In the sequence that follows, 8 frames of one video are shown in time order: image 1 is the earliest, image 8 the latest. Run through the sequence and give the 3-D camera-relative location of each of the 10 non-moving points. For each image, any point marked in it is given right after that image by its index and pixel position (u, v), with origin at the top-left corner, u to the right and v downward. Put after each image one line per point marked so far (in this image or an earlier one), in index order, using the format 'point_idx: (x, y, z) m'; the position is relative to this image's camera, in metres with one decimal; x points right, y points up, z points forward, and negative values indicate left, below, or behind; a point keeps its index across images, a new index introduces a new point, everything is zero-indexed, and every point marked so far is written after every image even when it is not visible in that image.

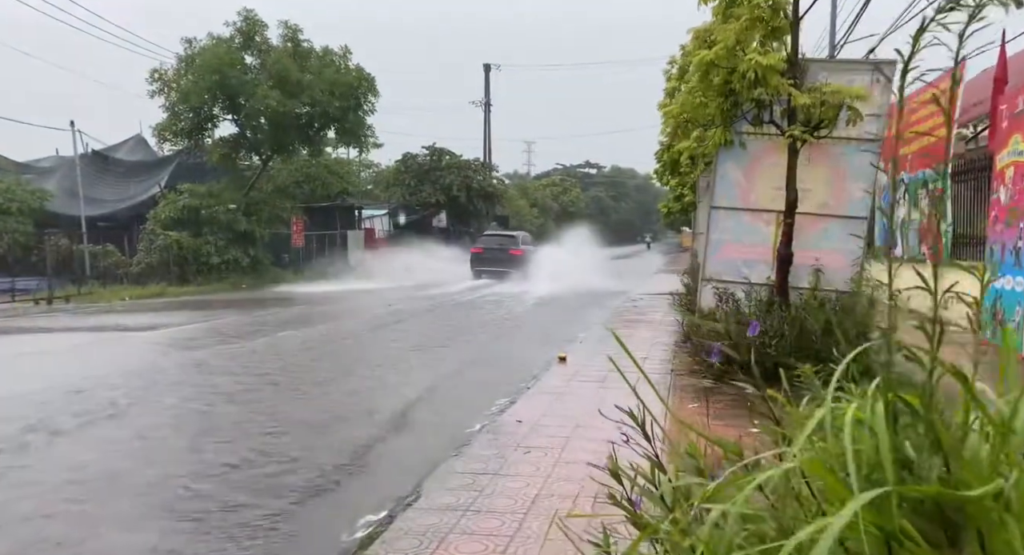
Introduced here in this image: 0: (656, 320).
0: (+2.5, -0.7, +13.7) m
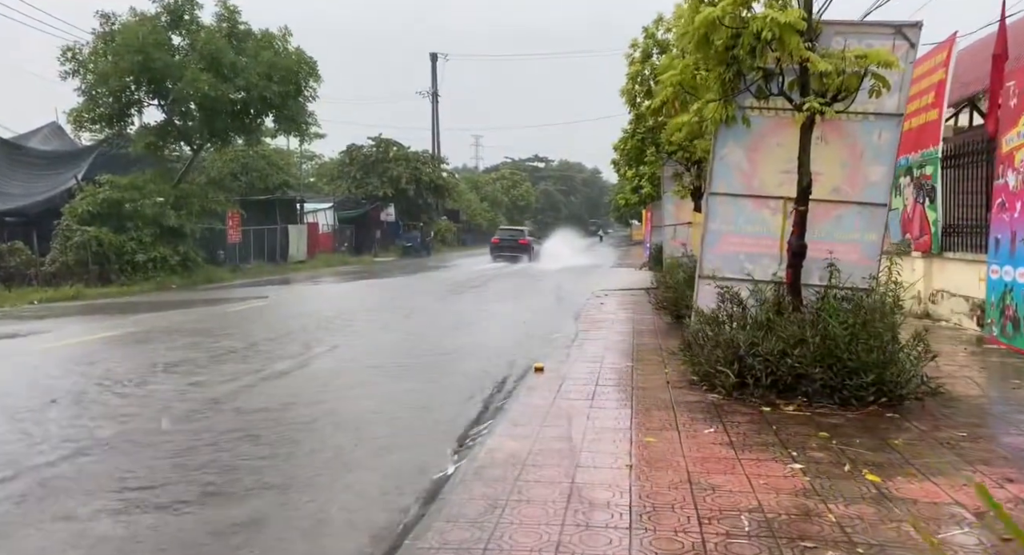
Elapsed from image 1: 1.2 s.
0: (+1.8, -0.6, +12.7) m
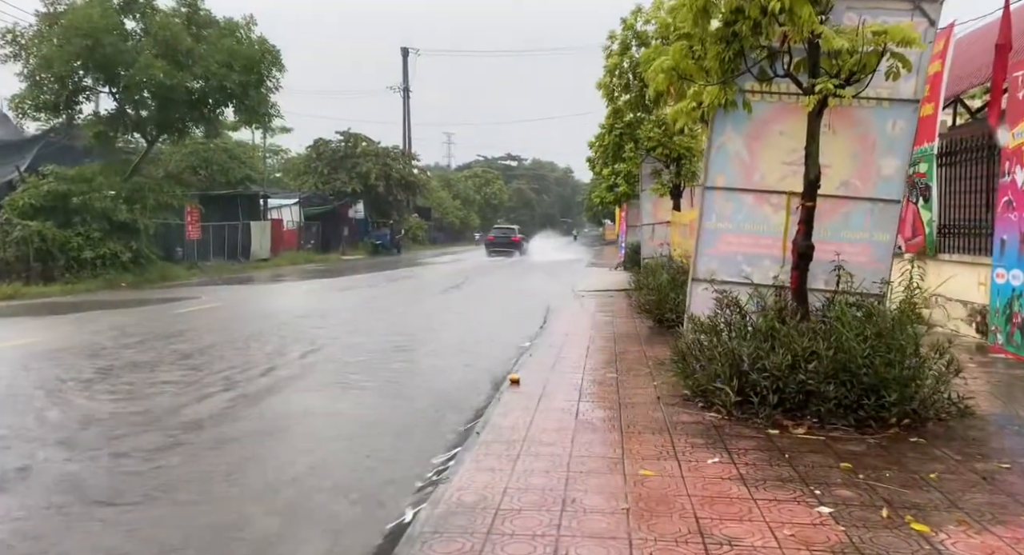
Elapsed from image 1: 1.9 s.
0: (+1.4, -0.7, +12.0) m
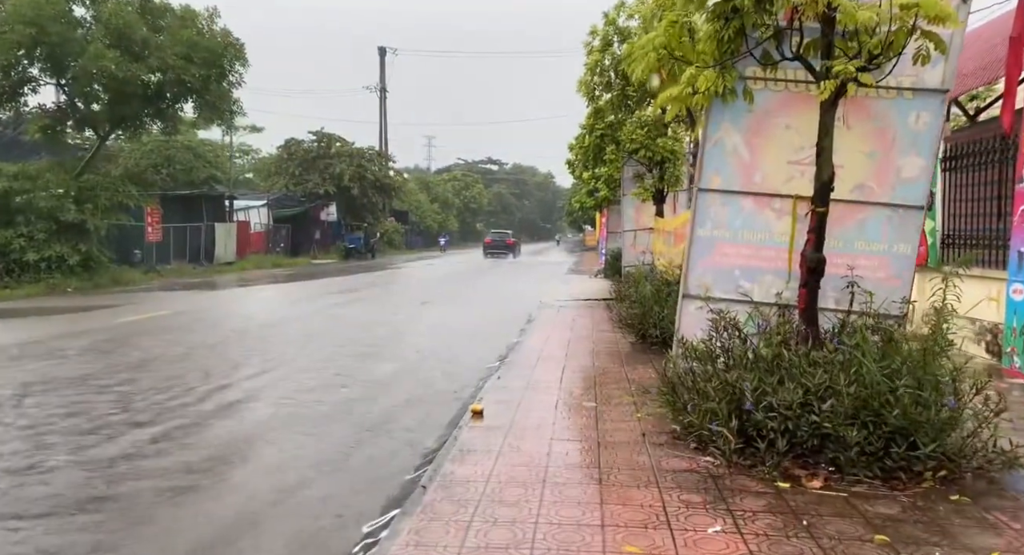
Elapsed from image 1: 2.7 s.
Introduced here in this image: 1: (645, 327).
0: (+1.0, -0.8, +11.1) m
1: (+1.6, -0.6, +9.6) m
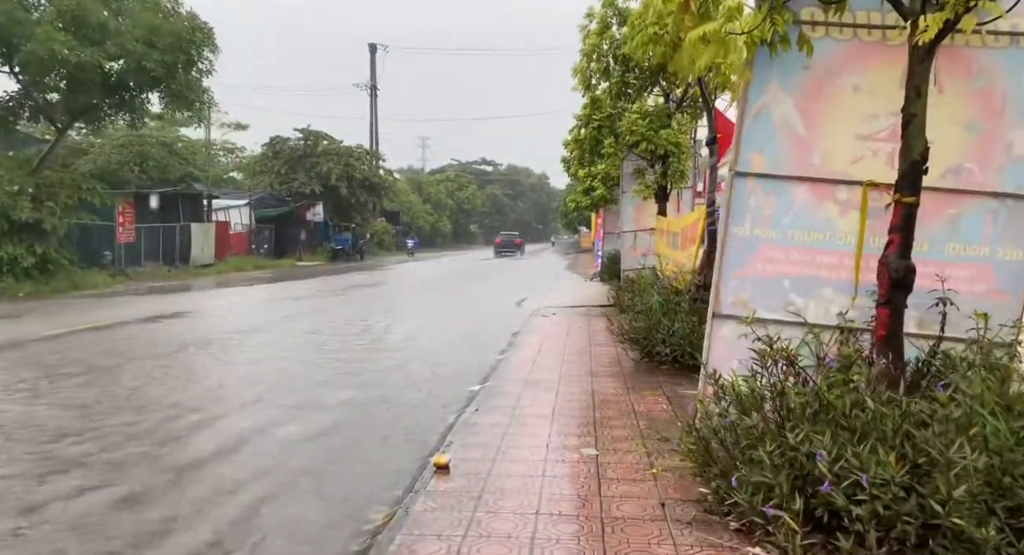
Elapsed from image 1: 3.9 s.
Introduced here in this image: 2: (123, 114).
0: (+0.8, -0.9, +9.7) m
1: (+1.5, -0.7, +8.2) m
2: (-8.4, +3.5, +17.2) m
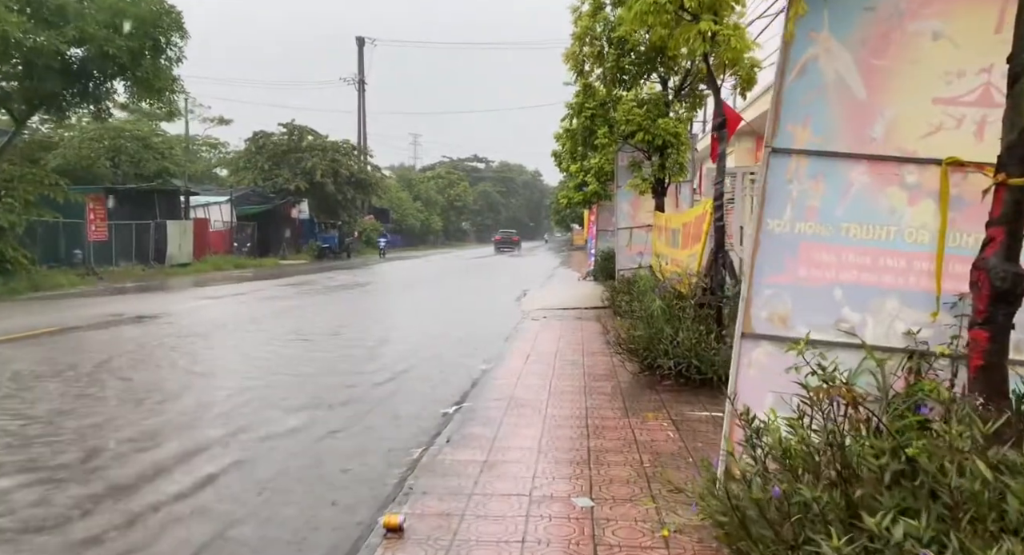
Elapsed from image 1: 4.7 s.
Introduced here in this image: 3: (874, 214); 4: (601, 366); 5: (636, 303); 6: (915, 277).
0: (+0.6, -0.9, +8.8) m
1: (+1.3, -0.7, +7.3) m
2: (-8.7, +3.5, +16.1) m
3: (+1.4, +0.3, +3.1) m
4: (+0.9, -0.9, +8.2) m
5: (+1.3, -0.3, +8.2) m
6: (+1.6, 0.0, +3.1) m
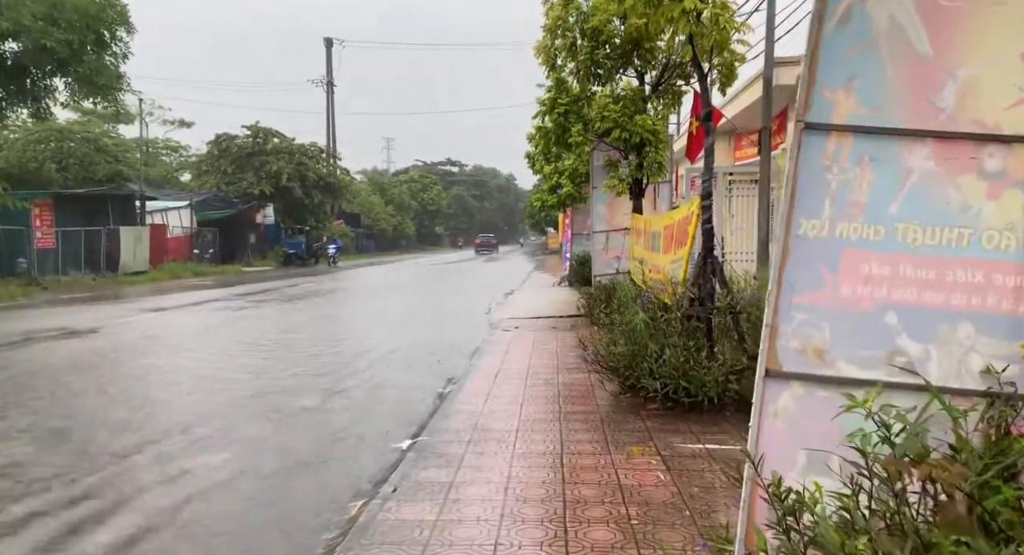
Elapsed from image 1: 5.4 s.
0: (+0.3, -1.0, +8.0) m
1: (+1.0, -0.8, +6.5) m
2: (-9.3, +3.3, +15.0) m
3: (+1.2, +0.2, +2.3) m
4: (+0.6, -1.0, +7.4) m
5: (+1.0, -0.4, +7.4) m
6: (+1.4, 0.0, +2.3) m
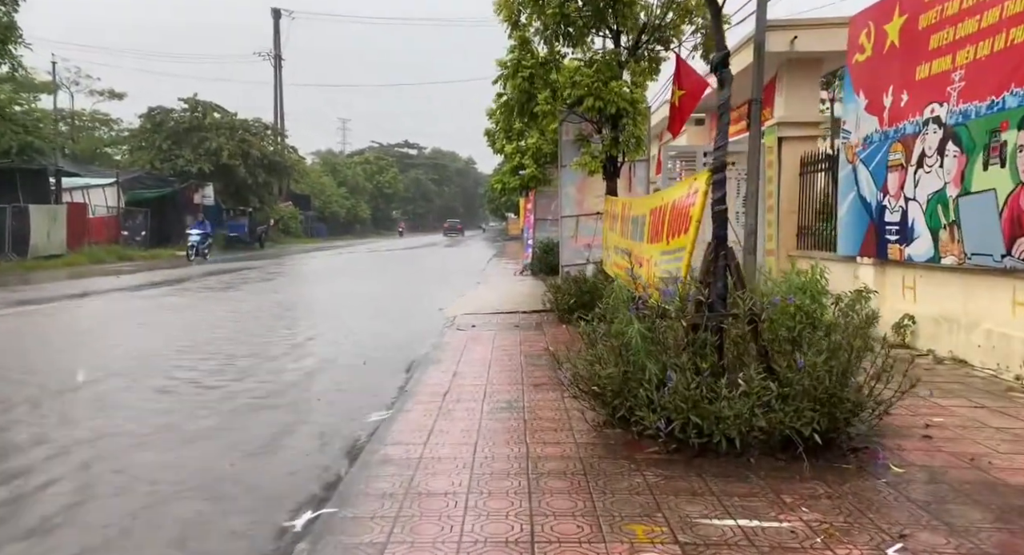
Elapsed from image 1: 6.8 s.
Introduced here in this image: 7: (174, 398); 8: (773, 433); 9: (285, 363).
0: (-0.1, -0.9, +6.3) m
1: (+0.7, -0.8, +4.8) m
2: (-10.0, +3.5, +12.8) m
3: (+1.2, +0.1, +0.7) m
4: (+0.3, -1.0, +5.8) m
5: (+0.6, -0.3, +5.8) m
6: (+1.3, -0.1, +0.7) m
7: (-2.9, -1.2, +6.7) m
8: (+1.5, -0.9, +4.6) m
9: (-2.5, -1.1, +8.7) m
